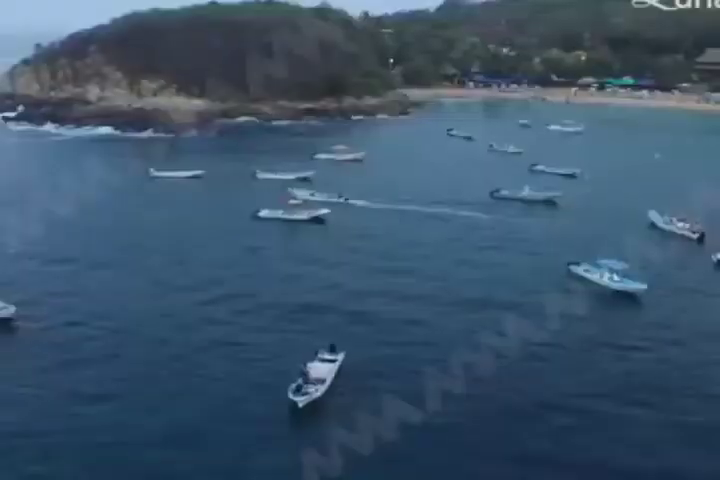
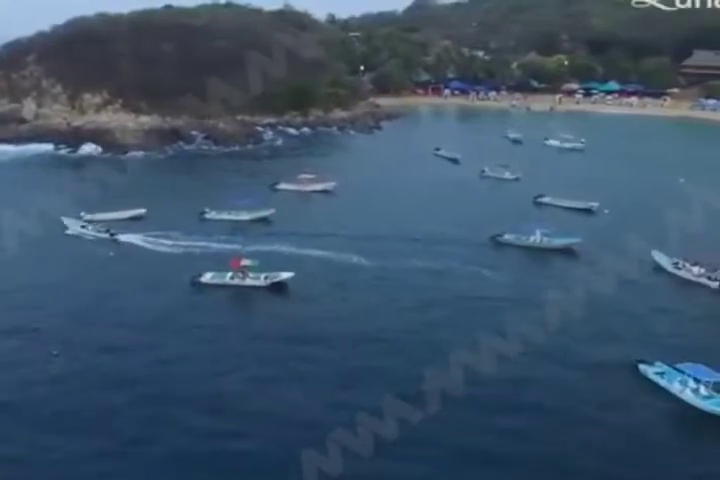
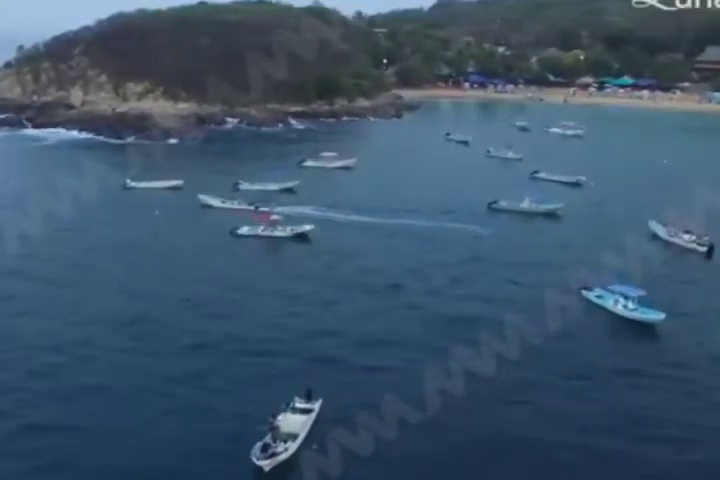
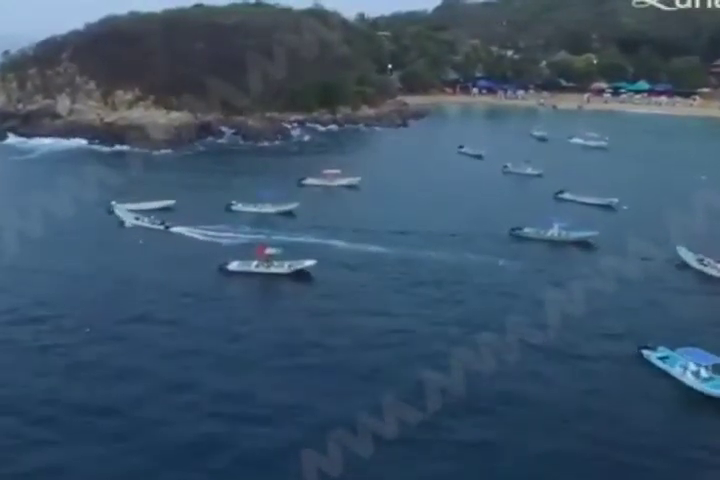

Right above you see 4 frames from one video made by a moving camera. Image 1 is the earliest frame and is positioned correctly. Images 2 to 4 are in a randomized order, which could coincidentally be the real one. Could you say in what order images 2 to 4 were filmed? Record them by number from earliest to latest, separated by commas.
3, 4, 2
